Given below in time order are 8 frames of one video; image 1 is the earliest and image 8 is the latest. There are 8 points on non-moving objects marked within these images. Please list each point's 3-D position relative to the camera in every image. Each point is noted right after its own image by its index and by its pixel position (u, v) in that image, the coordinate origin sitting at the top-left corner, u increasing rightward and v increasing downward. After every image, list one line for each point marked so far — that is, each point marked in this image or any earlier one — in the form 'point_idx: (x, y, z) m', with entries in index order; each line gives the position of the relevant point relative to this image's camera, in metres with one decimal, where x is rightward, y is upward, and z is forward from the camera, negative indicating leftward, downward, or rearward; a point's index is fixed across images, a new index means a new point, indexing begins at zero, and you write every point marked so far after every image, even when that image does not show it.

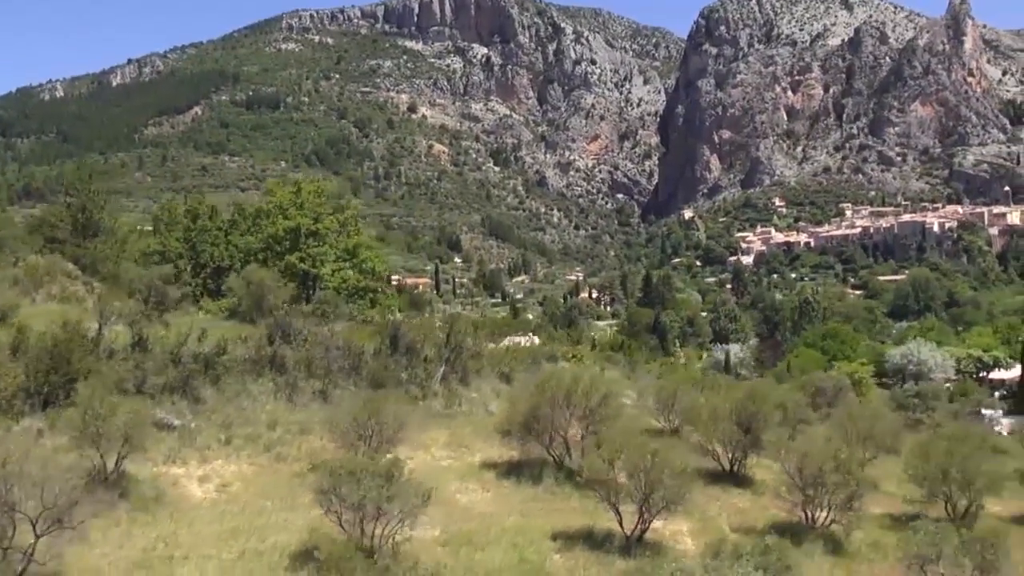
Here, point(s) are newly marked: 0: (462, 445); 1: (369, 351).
0: (-0.6, -1.9, +15.0) m
1: (-2.2, -1.0, +18.1) m
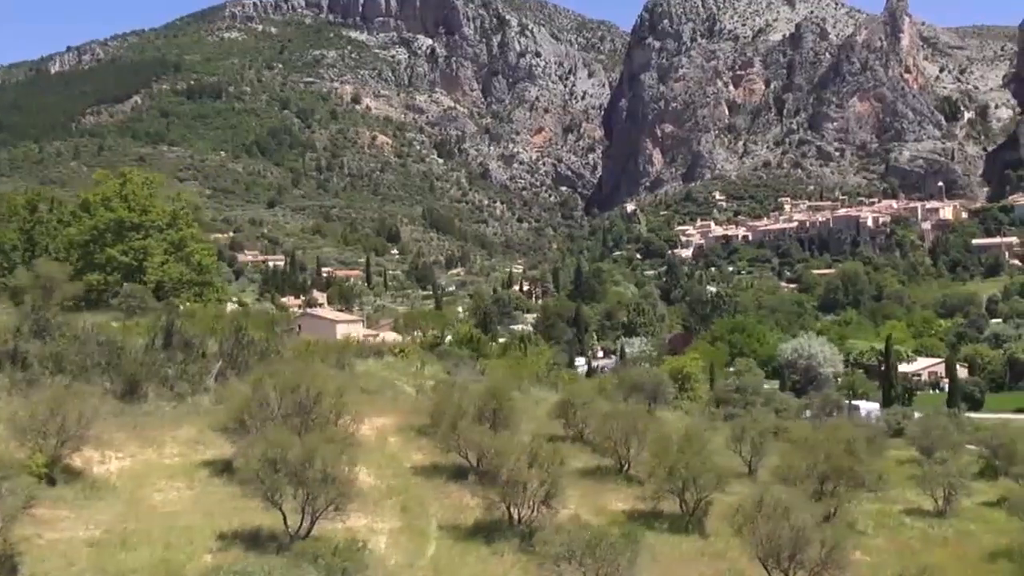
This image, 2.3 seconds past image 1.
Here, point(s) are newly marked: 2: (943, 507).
0: (-3.9, -1.9, +14.8) m
1: (-5.6, -0.9, +17.8) m
2: (+6.5, -3.3, +17.9) m
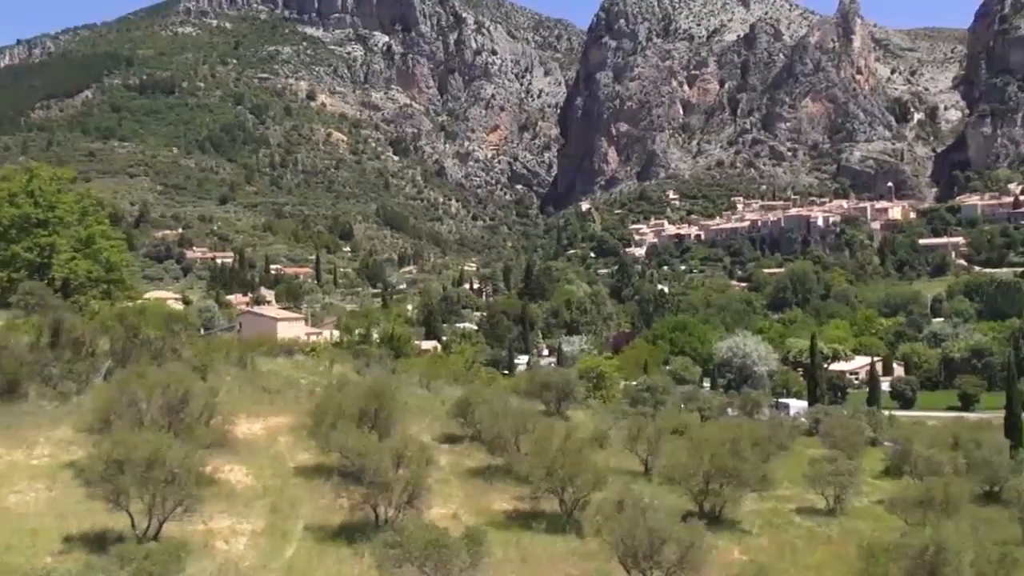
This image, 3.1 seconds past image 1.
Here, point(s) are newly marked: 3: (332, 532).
0: (-5.4, -1.9, +14.5) m
1: (-7.2, -0.8, +17.5) m
2: (+4.9, -3.3, +18.0) m
3: (-2.0, -2.6, +13.0) m
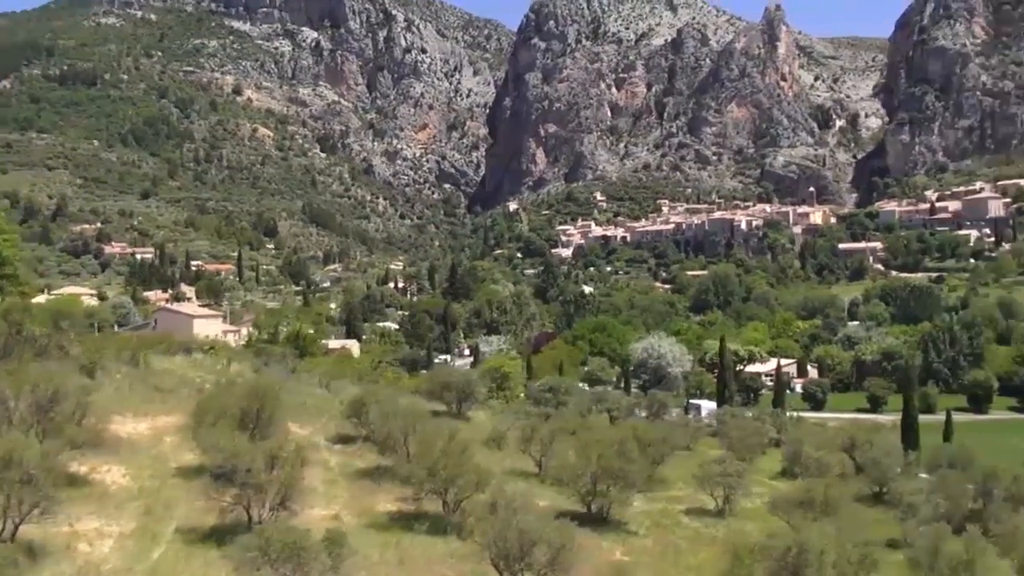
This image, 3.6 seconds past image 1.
0: (-6.8, -1.8, +14.1) m
1: (-8.8, -0.8, +17.0) m
2: (+3.3, -3.4, +18.2) m
3: (-3.3, -2.6, +12.8) m
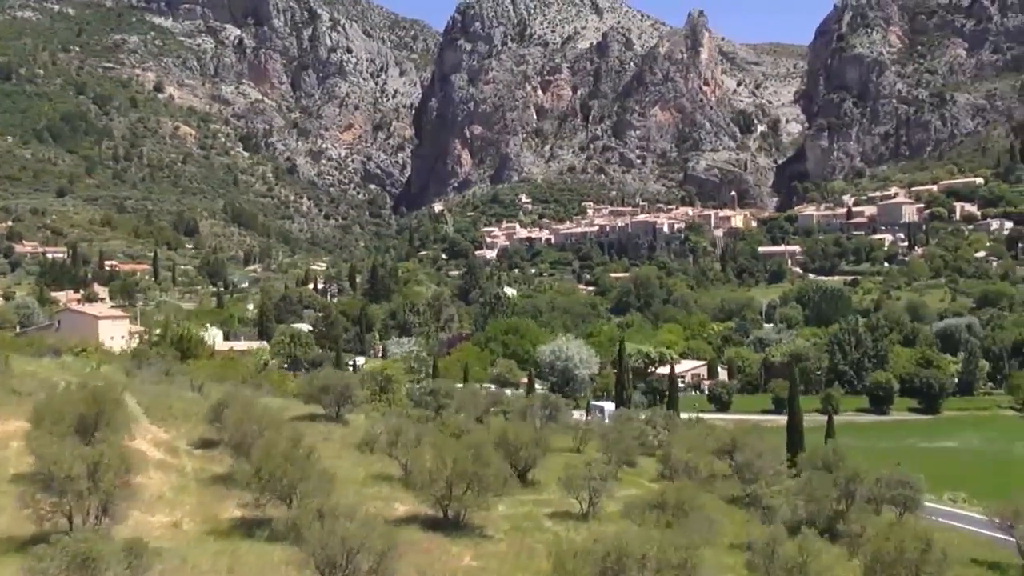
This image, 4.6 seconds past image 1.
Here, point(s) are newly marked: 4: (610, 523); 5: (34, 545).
0: (-8.6, -1.8, +13.5) m
1: (-10.8, -0.8, +16.2) m
2: (+1.2, -3.4, +18.2) m
3: (-5.1, -2.6, +12.4) m
4: (+1.5, -3.5, +17.6) m
5: (-4.8, -2.6, +11.9) m
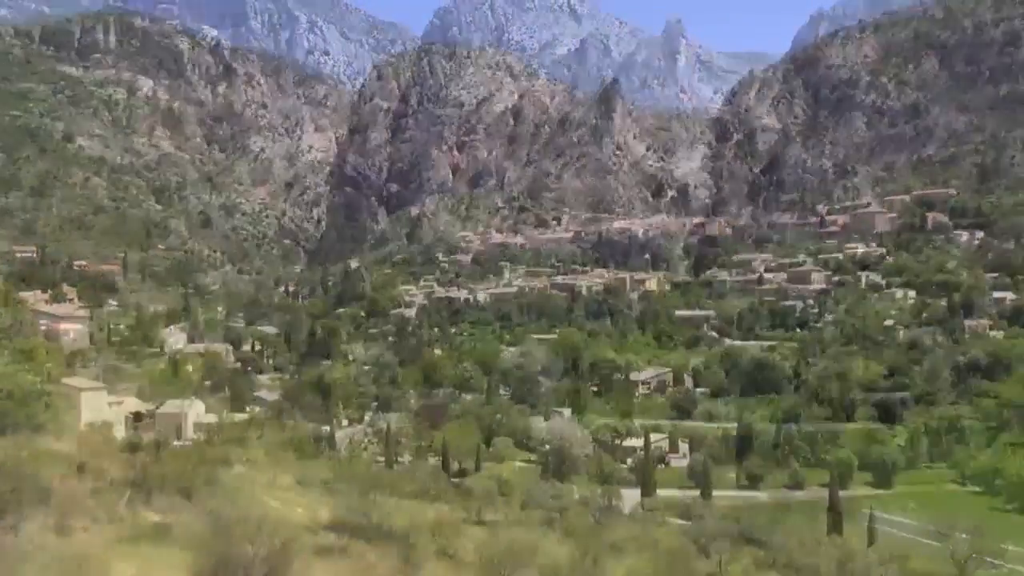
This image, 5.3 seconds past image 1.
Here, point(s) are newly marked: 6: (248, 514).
0: (-5.0, -4.0, +16.4) m
1: (-7.4, -3.0, +19.0) m
2: (+4.3, -6.0, +21.8) m
3: (-1.3, -4.8, +15.5) m
4: (+4.8, -6.1, +21.3) m
5: (-1.1, -4.8, +15.1) m
6: (-4.5, -3.8, +19.9) m
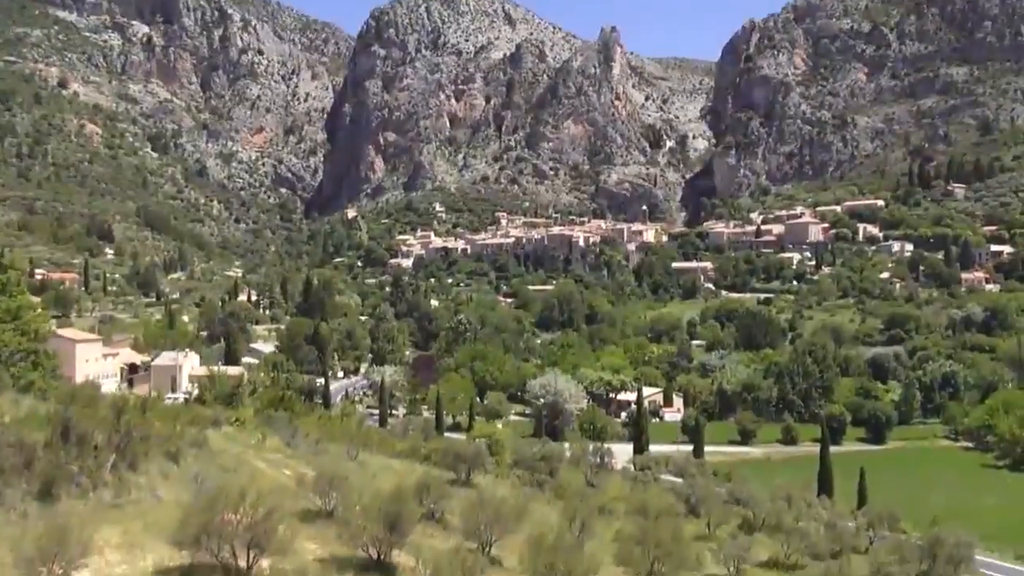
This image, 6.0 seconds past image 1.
0: (-5.2, -3.5, +16.3) m
1: (-7.6, -2.5, +18.9) m
2: (+4.1, -5.3, +21.9) m
3: (-1.6, -4.4, +15.5) m
4: (+4.5, -5.4, +21.4) m
5: (-1.3, -4.4, +15.1) m
6: (-4.7, -3.2, +19.9) m
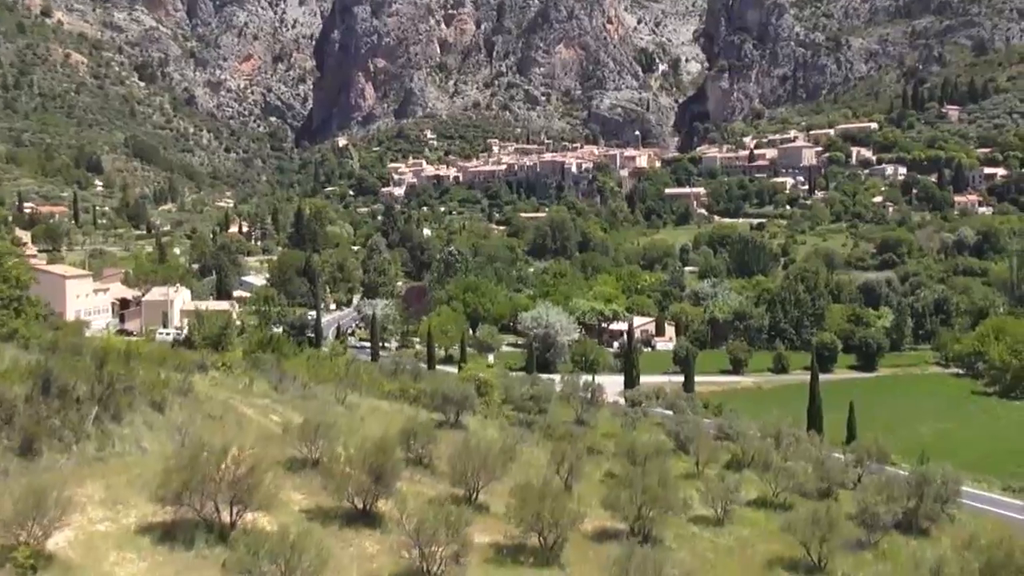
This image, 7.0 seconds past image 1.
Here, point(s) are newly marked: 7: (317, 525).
0: (-5.4, -2.9, +16.2) m
1: (-7.8, -1.7, +18.7) m
2: (+3.9, -4.3, +21.9) m
3: (-1.8, -3.8, +15.5) m
4: (+4.3, -4.4, +21.4) m
5: (-1.5, -3.8, +15.1) m
6: (-4.9, -2.4, +19.7) m
7: (-2.7, -3.5, +16.6) m
